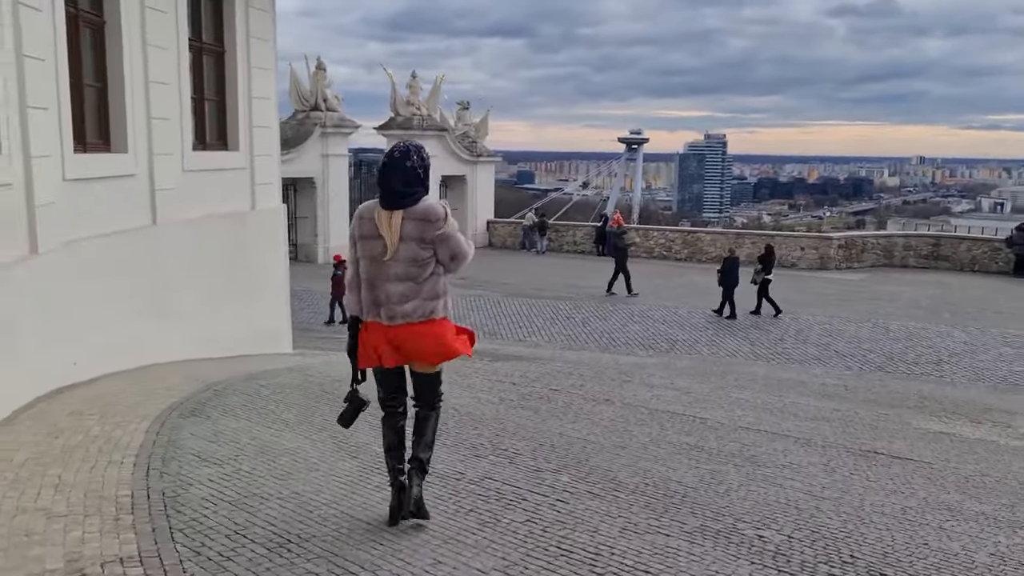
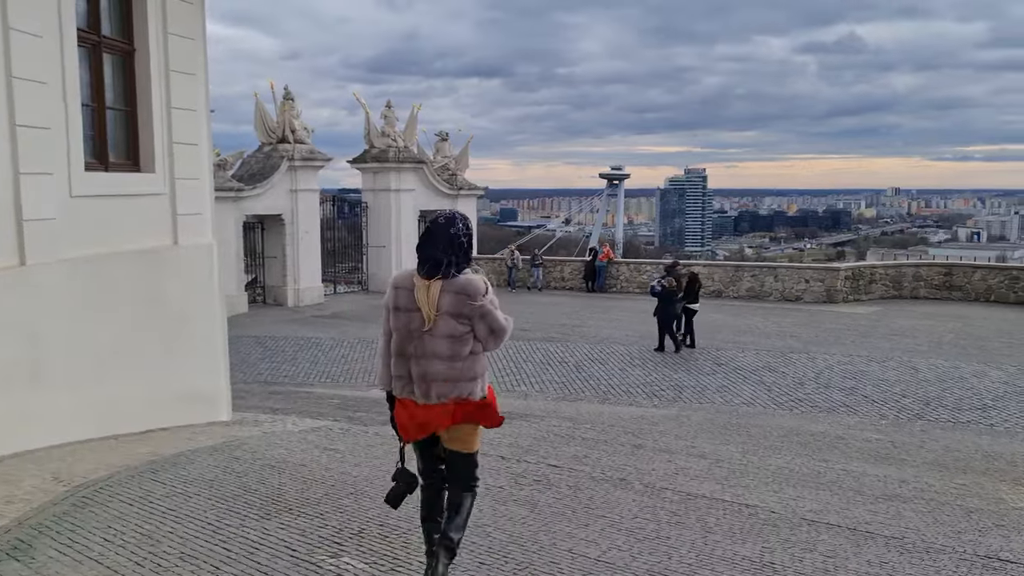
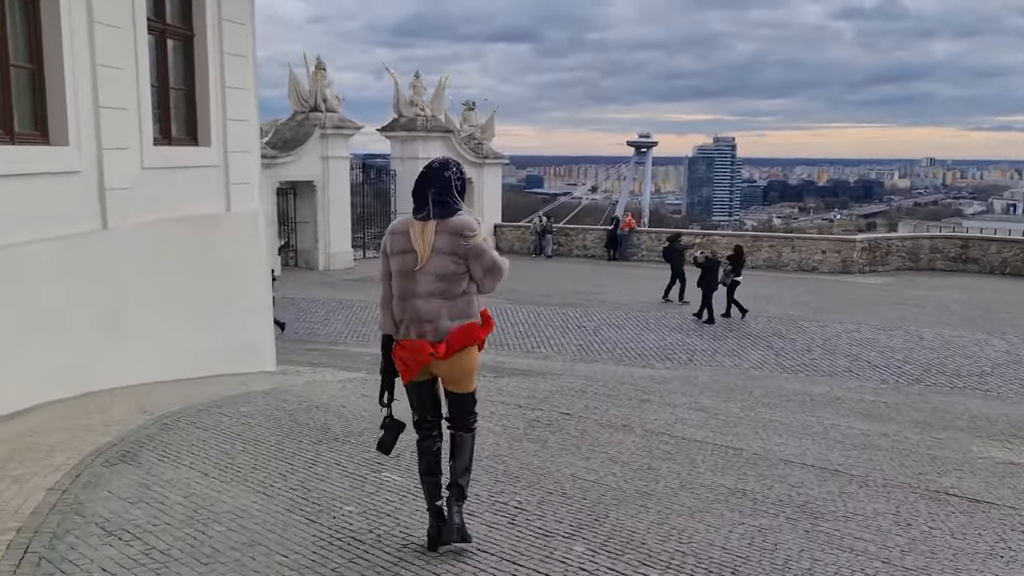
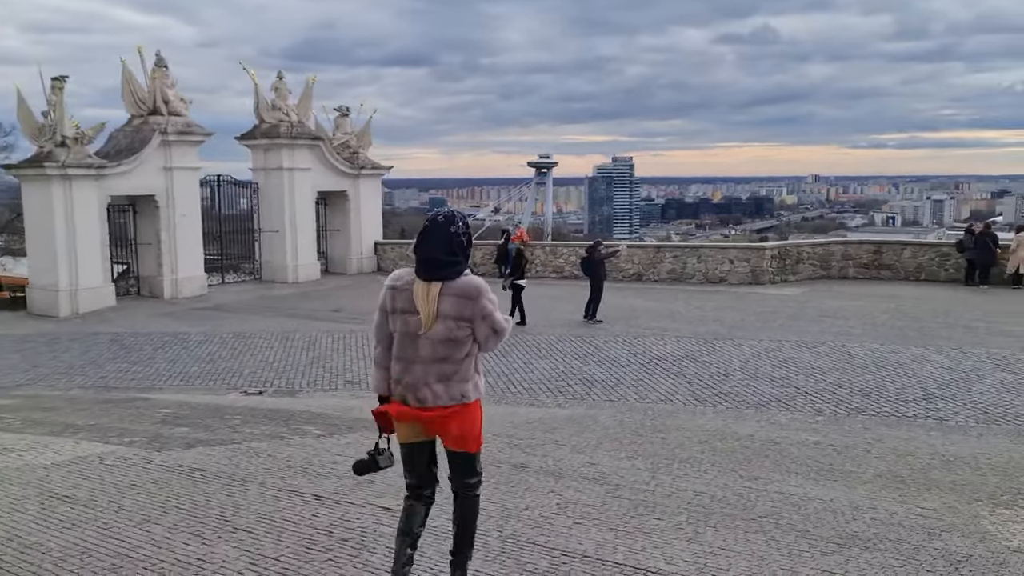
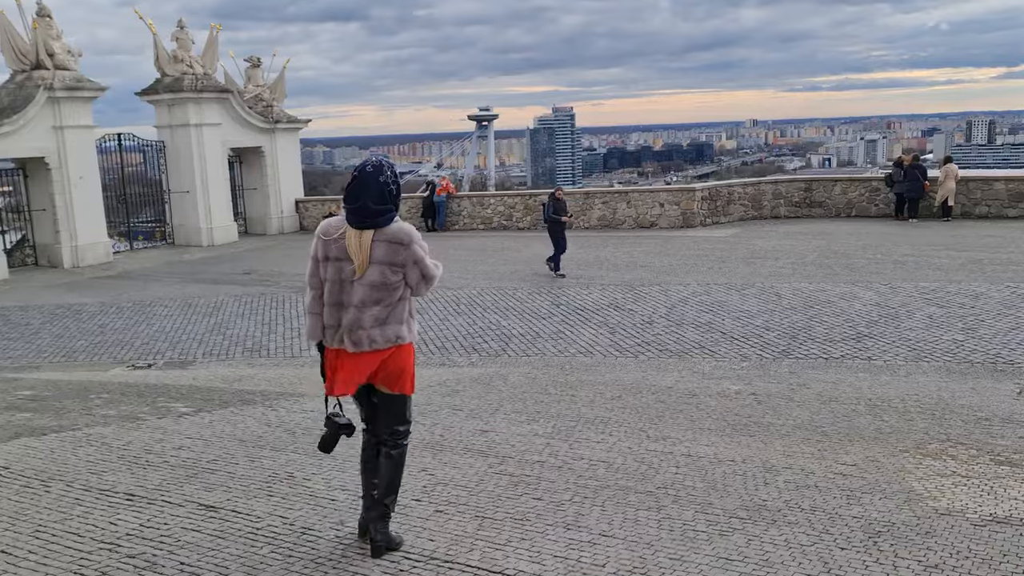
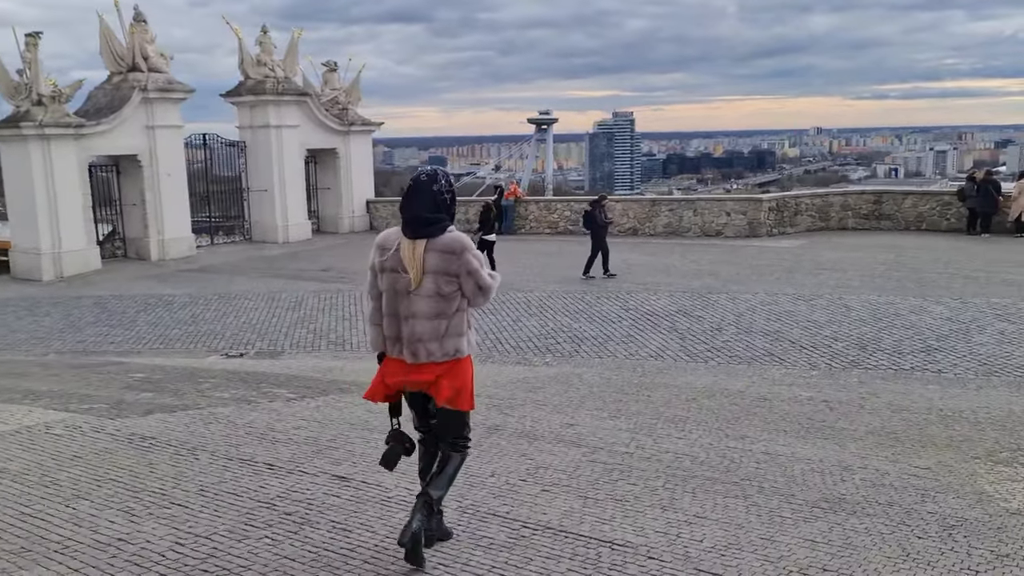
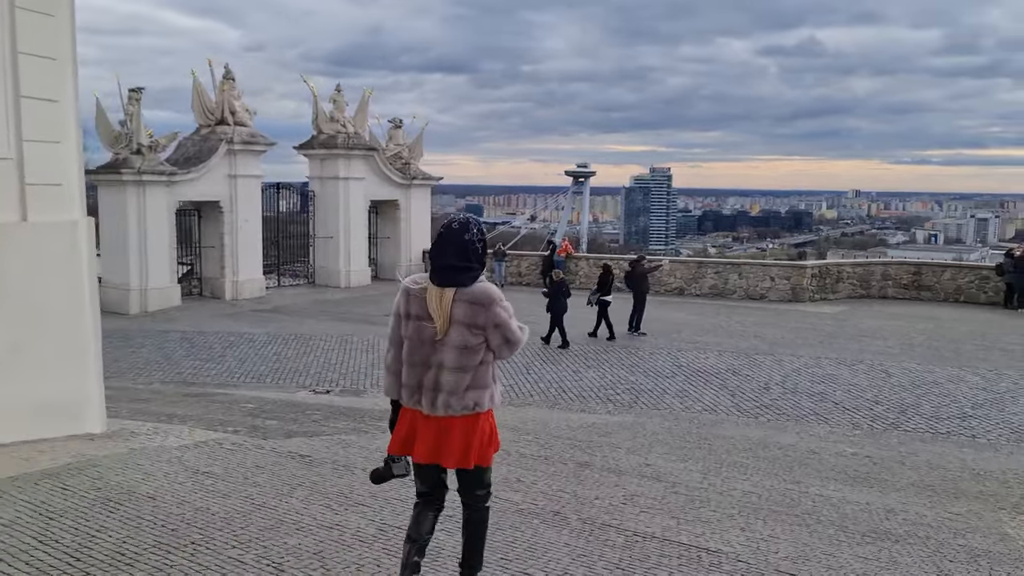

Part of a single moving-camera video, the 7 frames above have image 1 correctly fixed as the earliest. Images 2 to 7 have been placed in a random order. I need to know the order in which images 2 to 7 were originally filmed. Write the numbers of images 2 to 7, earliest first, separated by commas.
3, 2, 7, 4, 6, 5
